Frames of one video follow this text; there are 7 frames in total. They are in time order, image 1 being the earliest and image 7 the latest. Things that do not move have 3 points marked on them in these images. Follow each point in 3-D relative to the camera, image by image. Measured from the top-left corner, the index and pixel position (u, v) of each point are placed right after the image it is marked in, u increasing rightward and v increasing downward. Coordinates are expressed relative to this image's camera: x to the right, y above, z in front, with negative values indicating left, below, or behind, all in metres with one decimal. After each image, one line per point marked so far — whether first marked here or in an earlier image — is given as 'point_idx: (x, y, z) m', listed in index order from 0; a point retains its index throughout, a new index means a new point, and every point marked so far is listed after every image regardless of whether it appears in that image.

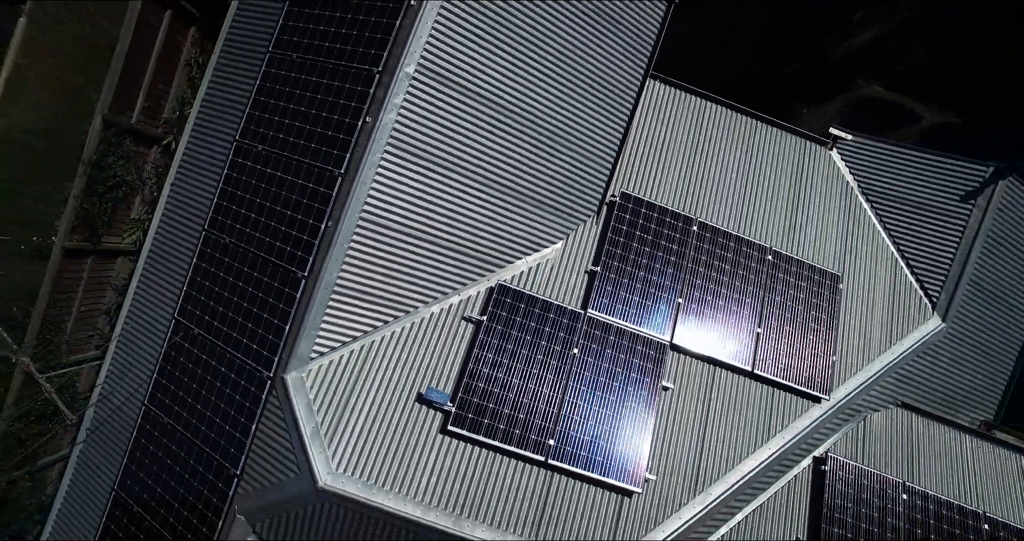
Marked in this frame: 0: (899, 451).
0: (+5.7, -2.6, +8.5) m
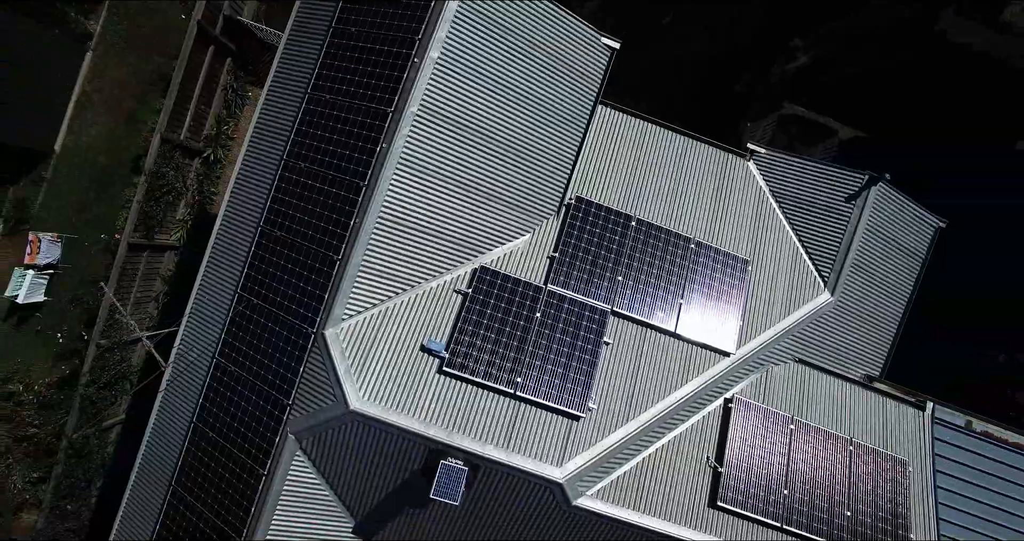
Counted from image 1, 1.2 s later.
0: (+5.4, -2.4, +11.2) m
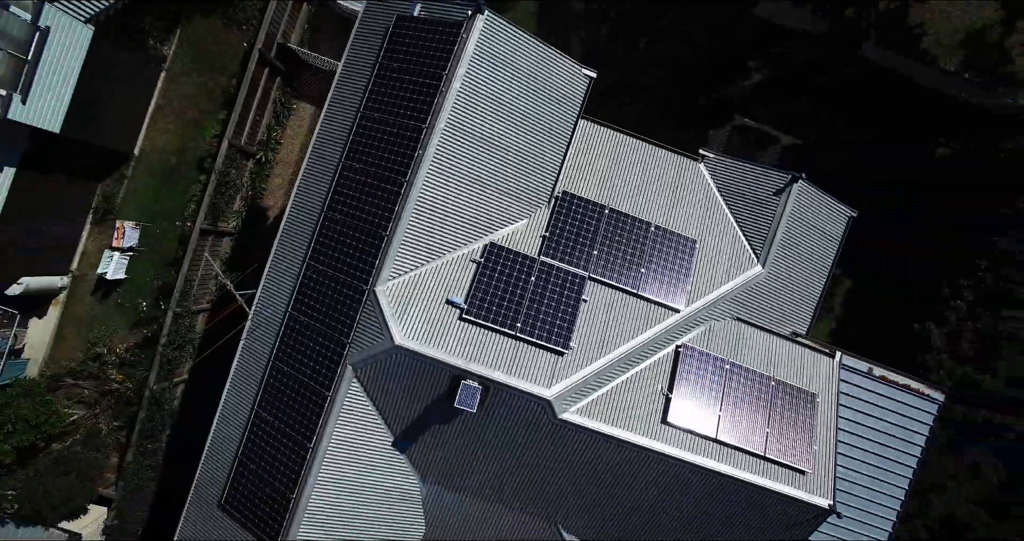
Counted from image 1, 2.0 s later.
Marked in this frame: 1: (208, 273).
0: (+5.4, -1.8, +14.6) m
1: (-9.8, -0.1, +19.0) m
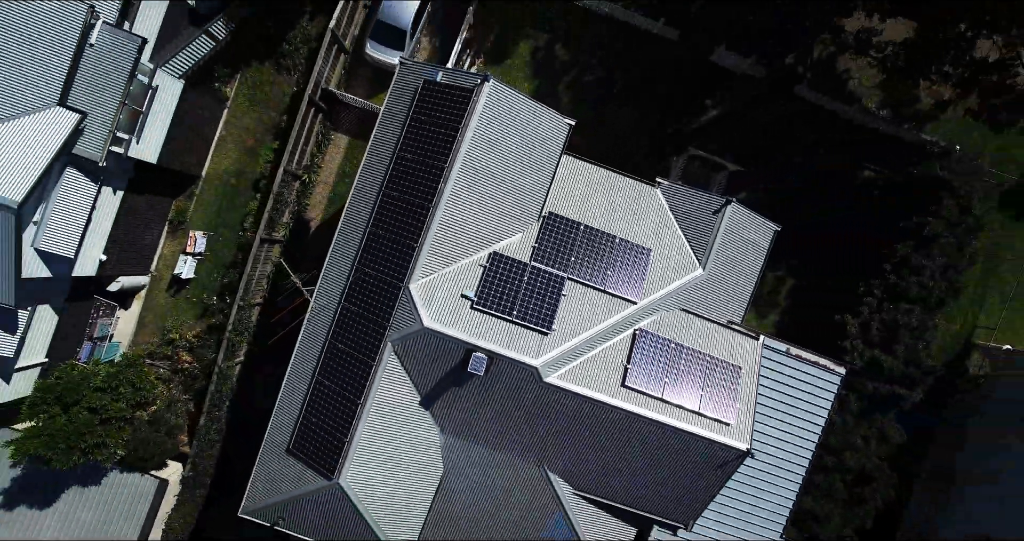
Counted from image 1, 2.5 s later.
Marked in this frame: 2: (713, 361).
0: (+5.4, -1.9, +19.2) m
1: (-9.8, -0.1, +23.5) m
2: (+6.4, -2.8, +18.8) m
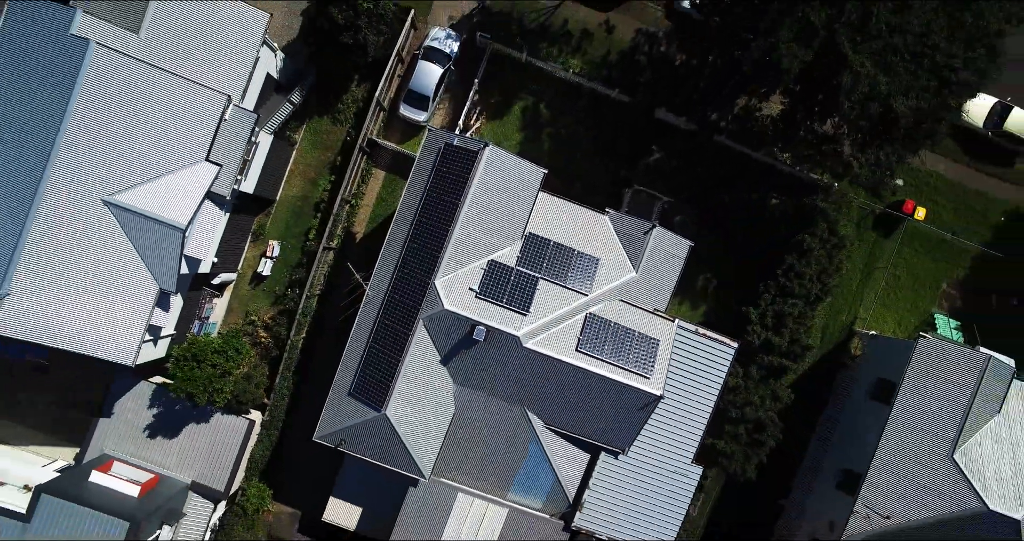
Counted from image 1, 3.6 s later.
0: (+5.0, -2.0, +27.9) m
1: (-10.2, -0.1, +32.2) m
2: (+6.0, -3.0, +27.5) m
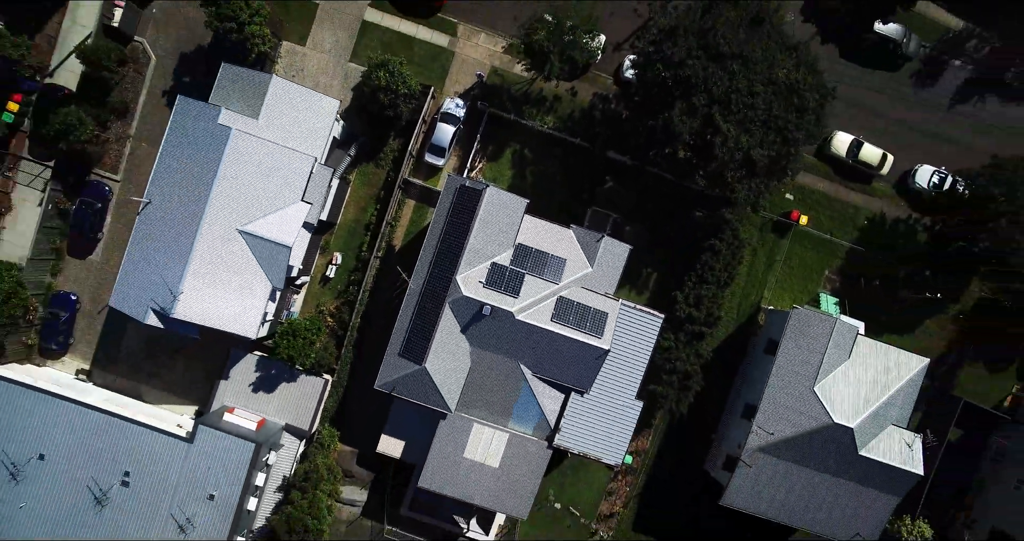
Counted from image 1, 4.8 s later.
0: (+4.7, -1.8, +40.7) m
1: (-10.5, -0.3, +45.1) m
2: (+5.7, -2.7, +40.4) m
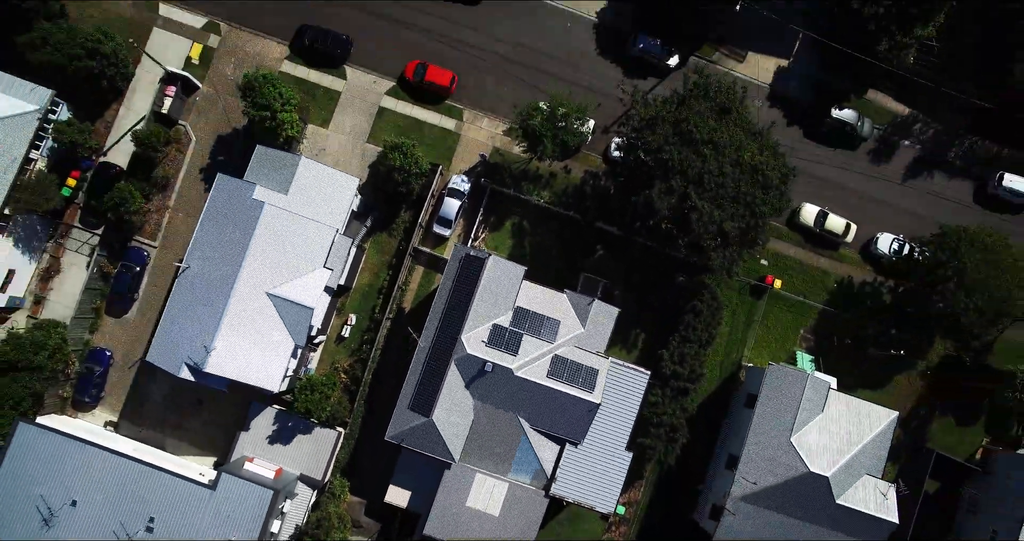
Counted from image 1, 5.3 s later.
0: (+4.6, -6.2, +44.7) m
1: (-10.6, -5.1, +49.2) m
2: (+5.7, -7.1, +44.2) m
